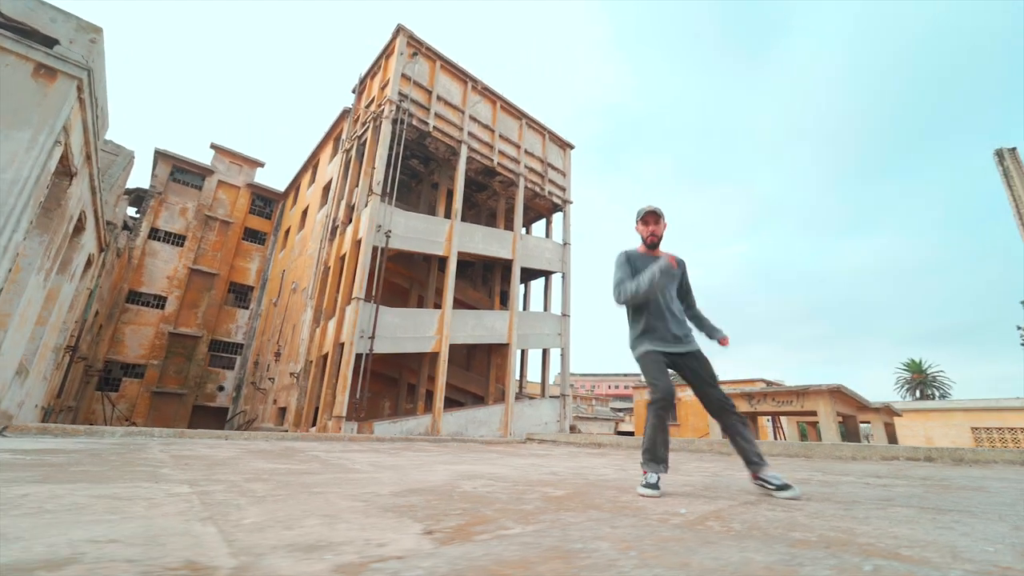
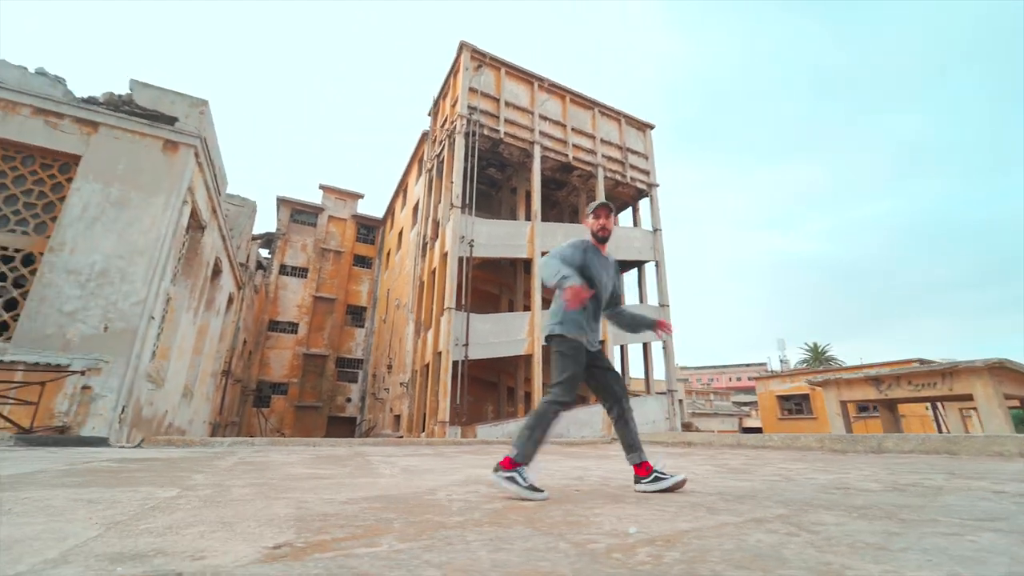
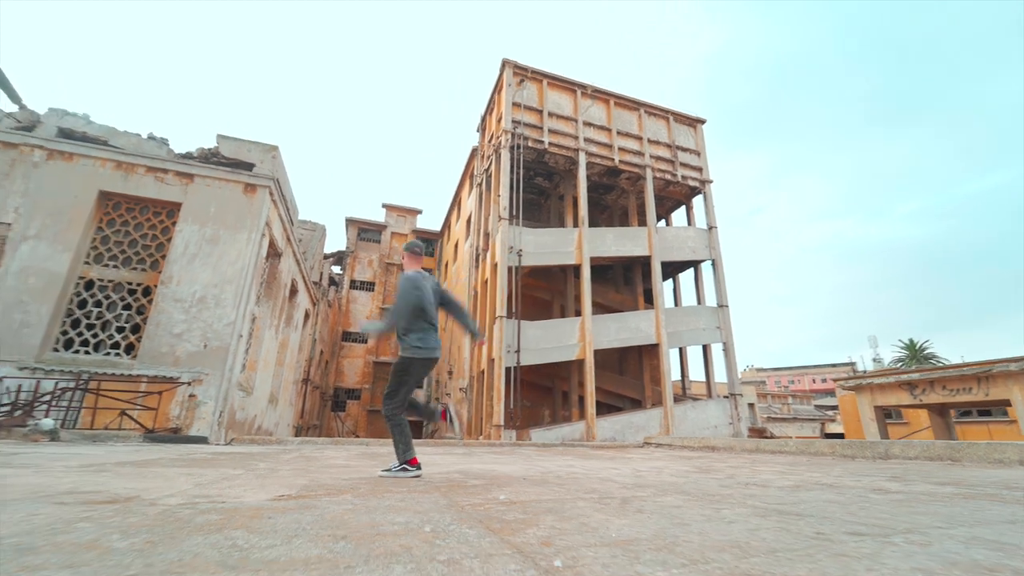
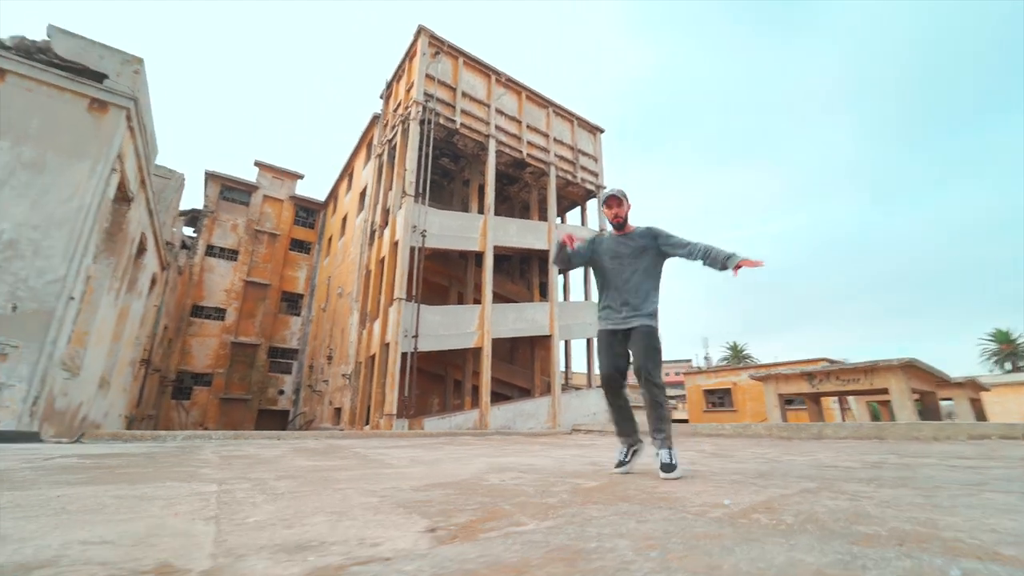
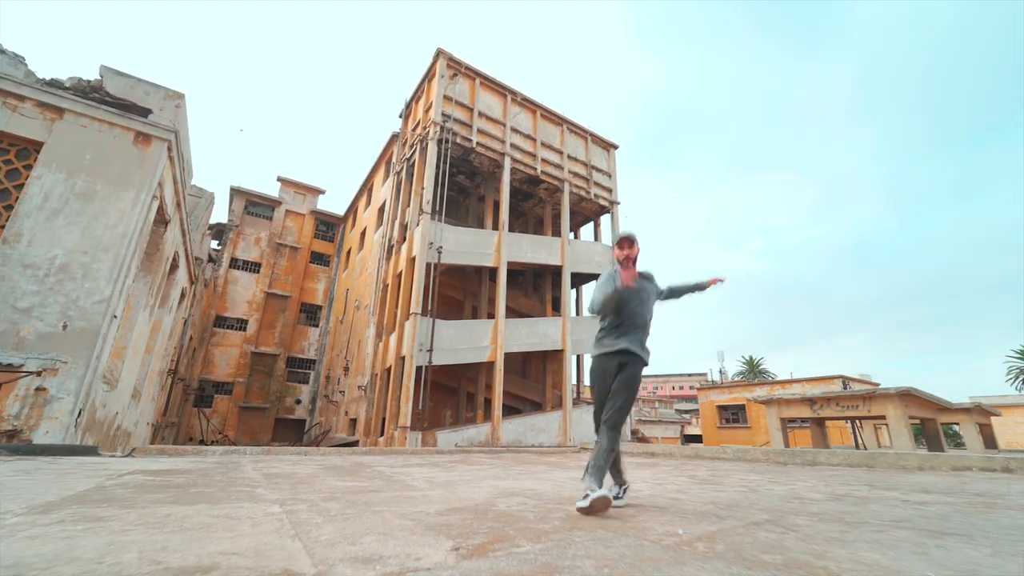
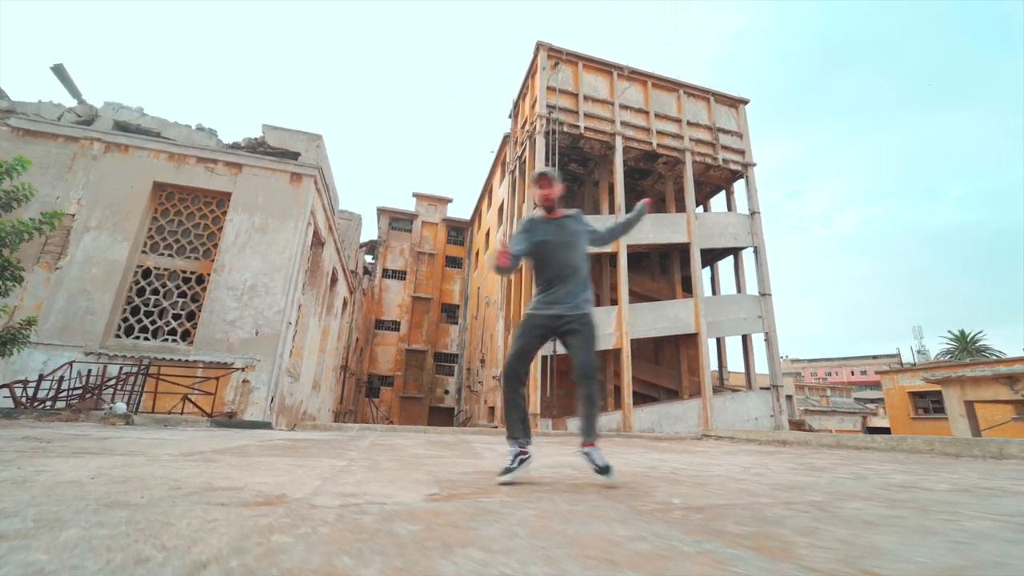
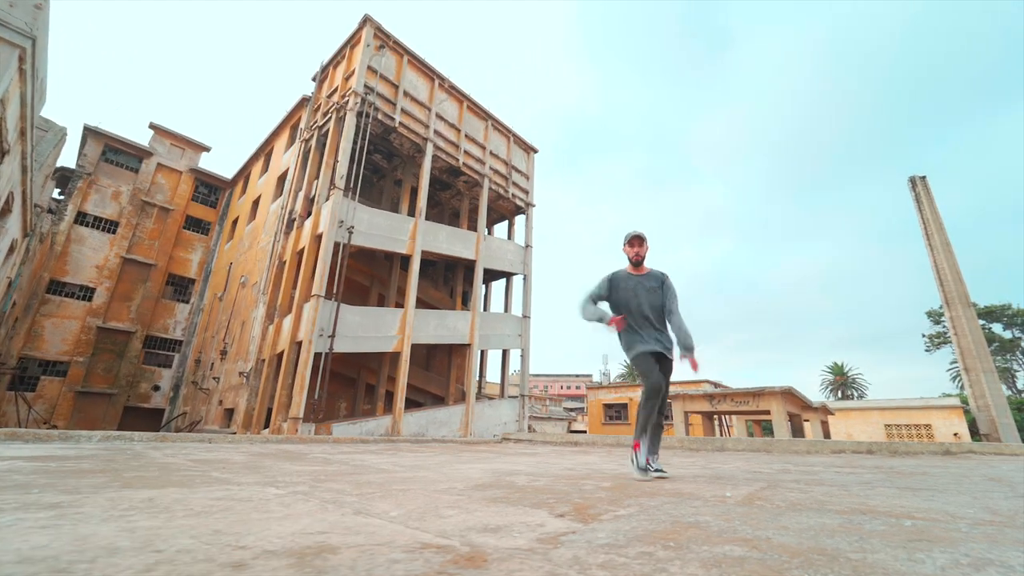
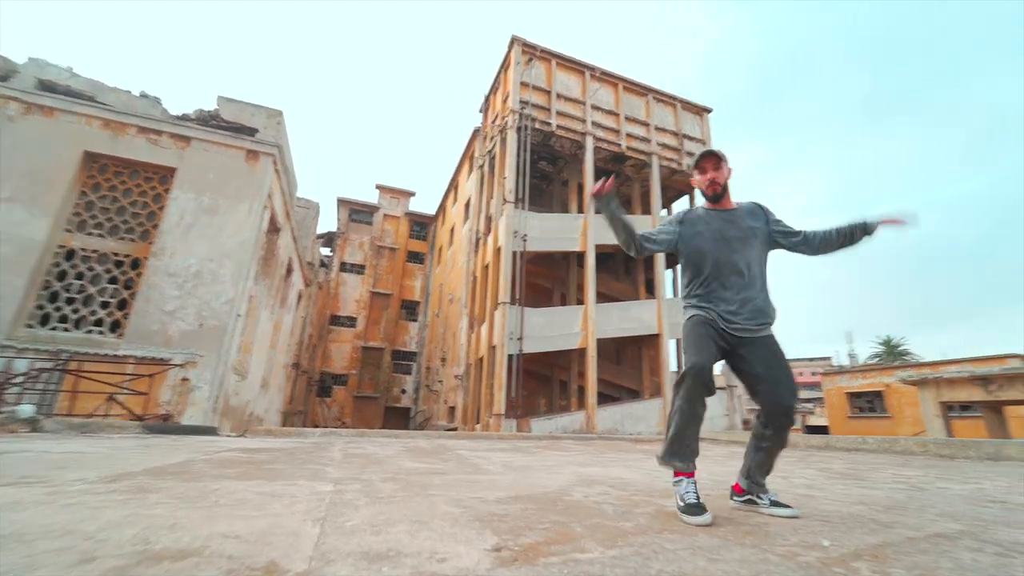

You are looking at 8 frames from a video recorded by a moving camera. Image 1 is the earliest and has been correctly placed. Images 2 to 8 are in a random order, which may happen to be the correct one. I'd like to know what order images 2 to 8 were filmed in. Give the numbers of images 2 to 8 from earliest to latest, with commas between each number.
7, 4, 2, 3, 6, 8, 5
